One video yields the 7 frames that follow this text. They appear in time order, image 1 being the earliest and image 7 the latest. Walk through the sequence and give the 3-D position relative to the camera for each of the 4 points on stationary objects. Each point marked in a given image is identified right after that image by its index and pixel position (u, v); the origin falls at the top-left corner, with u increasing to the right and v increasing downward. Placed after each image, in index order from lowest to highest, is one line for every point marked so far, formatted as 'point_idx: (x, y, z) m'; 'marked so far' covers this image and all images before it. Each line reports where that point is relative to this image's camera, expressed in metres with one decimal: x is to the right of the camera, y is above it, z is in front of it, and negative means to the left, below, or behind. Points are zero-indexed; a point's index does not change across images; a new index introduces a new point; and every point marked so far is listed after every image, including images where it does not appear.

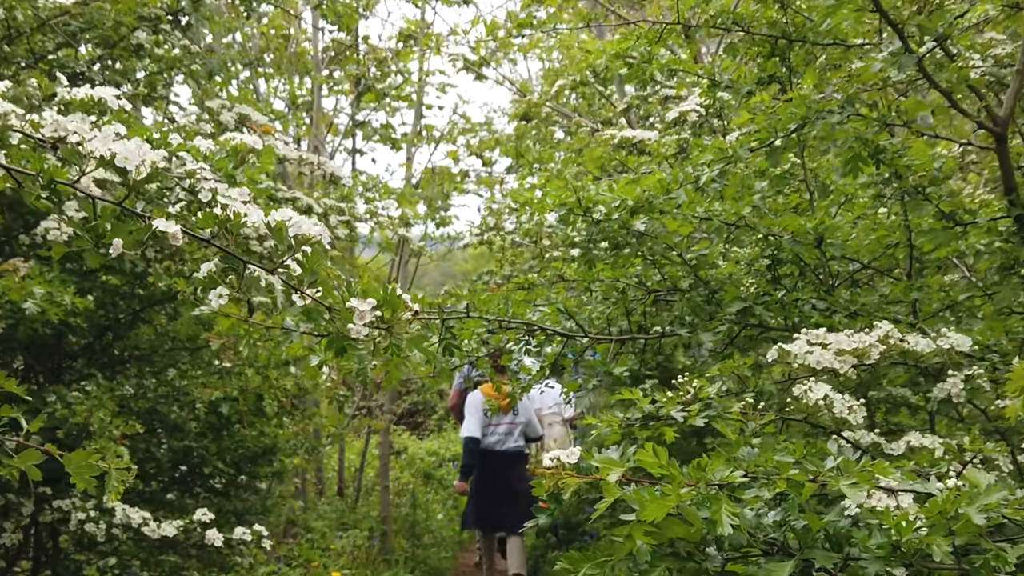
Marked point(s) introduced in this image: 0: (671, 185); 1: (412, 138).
0: (+0.3, +0.2, +2.5) m
1: (-0.5, +0.8, +7.6) m
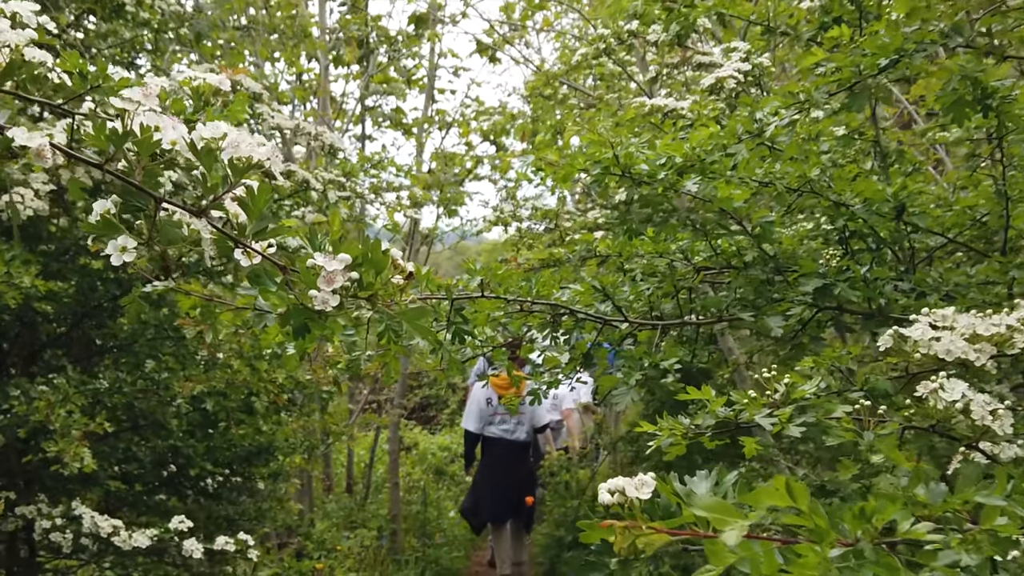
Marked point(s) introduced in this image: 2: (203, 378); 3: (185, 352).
0: (+0.3, +0.2, +2.1) m
1: (-0.5, +0.9, +7.2) m
2: (-0.8, -0.2, +3.5) m
3: (-0.9, -0.2, +3.7) m
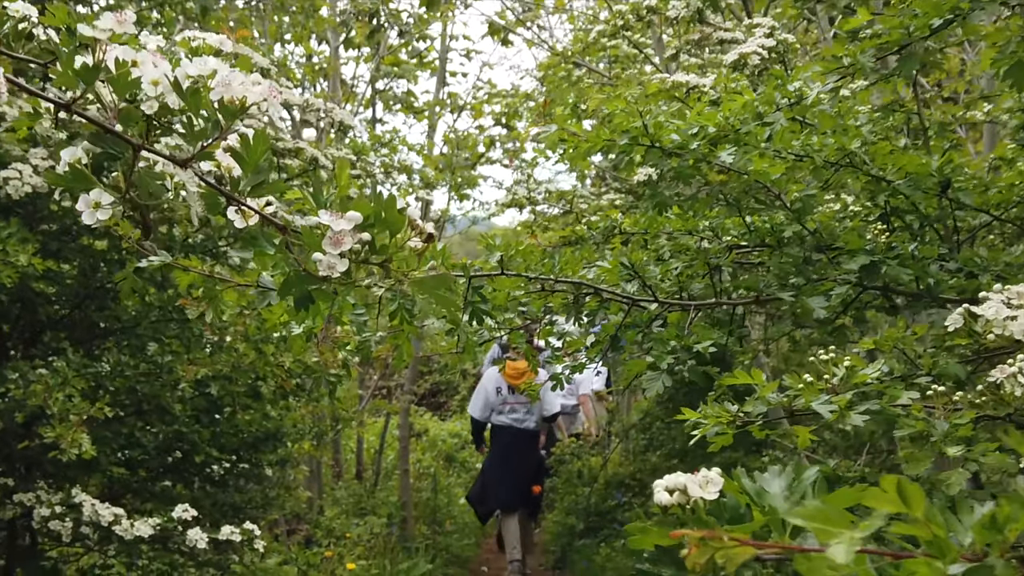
0: (+0.4, +0.3, +2.0) m
1: (-0.4, +1.0, +7.1) m
2: (-0.8, -0.2, +3.4) m
3: (-0.8, -0.1, +3.6) m
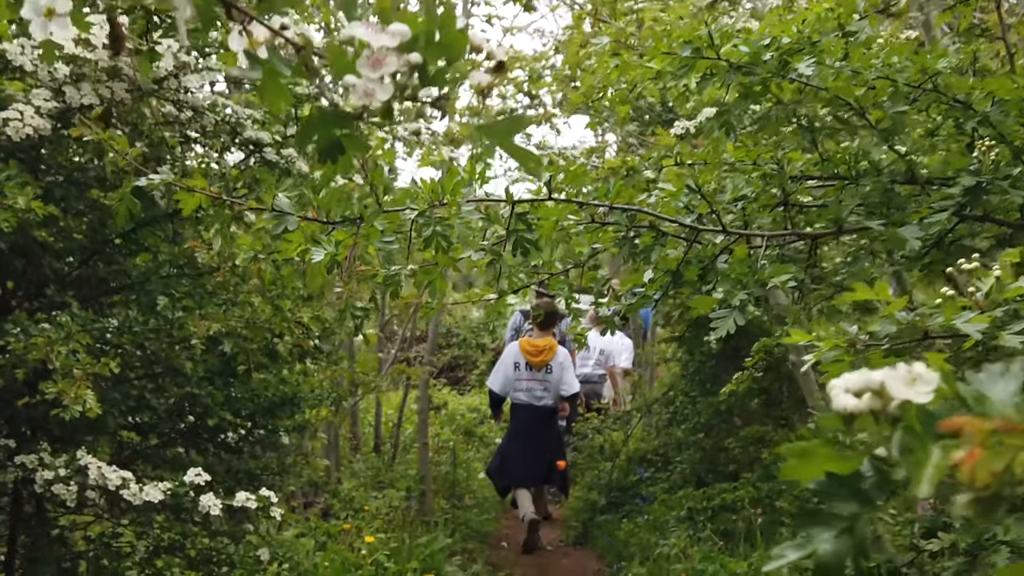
0: (+0.4, +0.3, +1.8) m
1: (-0.3, +1.1, +6.9) m
2: (-0.7, -0.1, +3.3) m
3: (-0.8, 0.0, +3.4) m
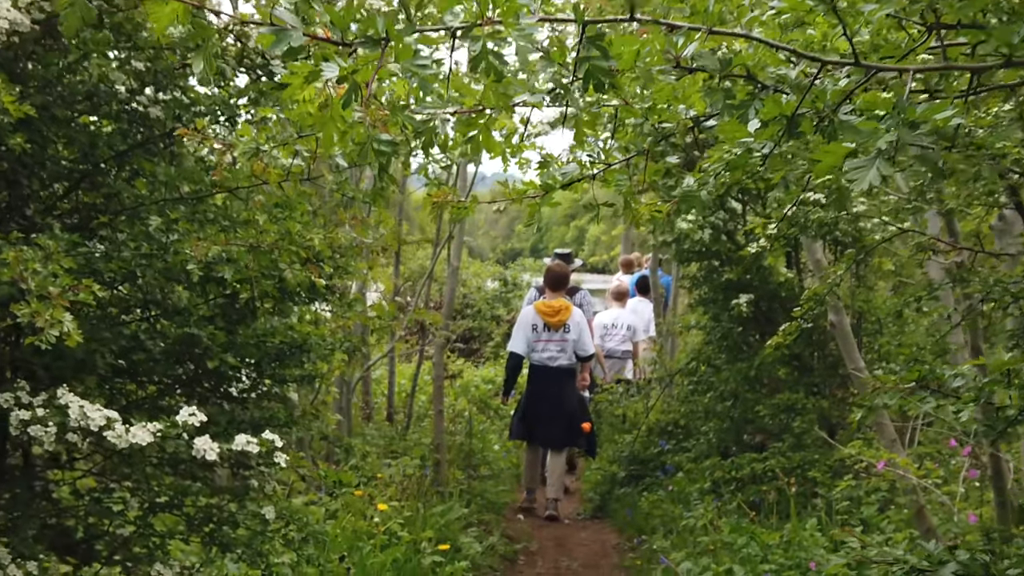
0: (+0.5, +0.5, +1.5) m
1: (-0.2, +1.3, +6.5) m
2: (-0.6, +0.1, +2.9) m
3: (-0.7, +0.1, +3.1) m
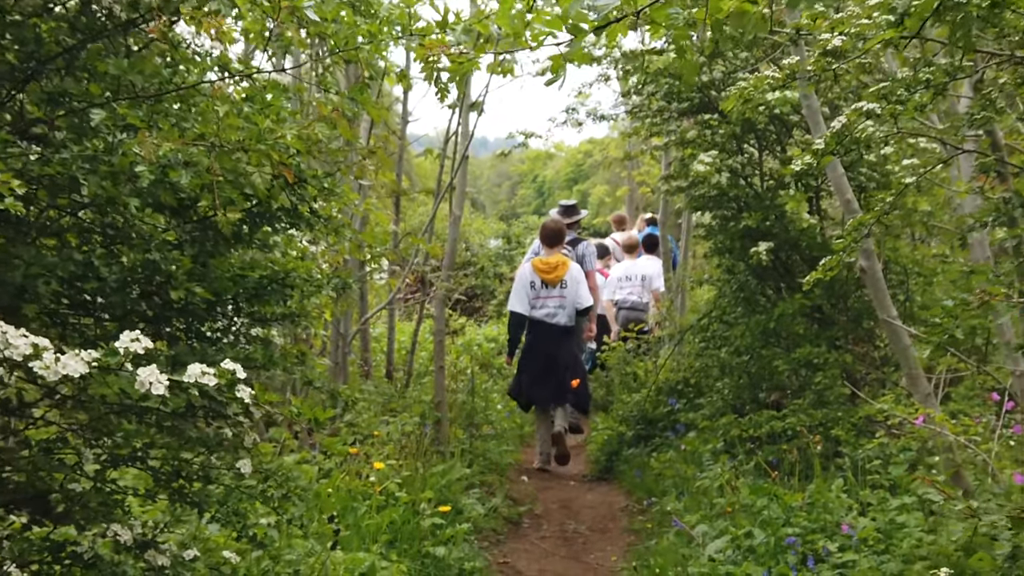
0: (+0.5, +0.6, +1.0) m
1: (-0.1, +1.6, +6.1) m
2: (-0.6, +0.2, +2.5) m
3: (-0.7, +0.3, +2.7) m
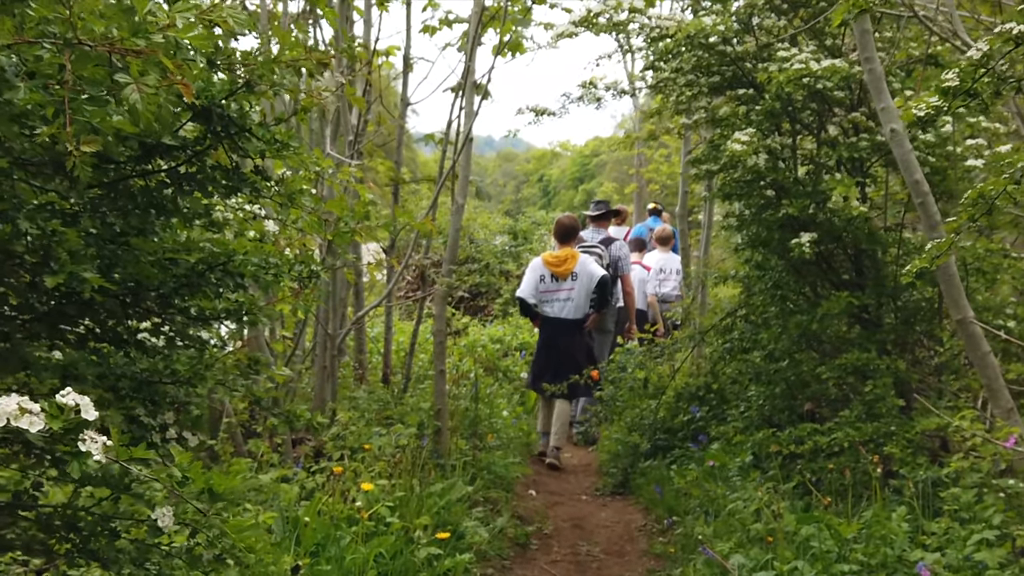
0: (+0.5, +0.6, +0.3) m
1: (-0.1, +1.6, +5.3) m
2: (-0.6, +0.3, +1.7) m
3: (-0.6, +0.3, +1.9) m
